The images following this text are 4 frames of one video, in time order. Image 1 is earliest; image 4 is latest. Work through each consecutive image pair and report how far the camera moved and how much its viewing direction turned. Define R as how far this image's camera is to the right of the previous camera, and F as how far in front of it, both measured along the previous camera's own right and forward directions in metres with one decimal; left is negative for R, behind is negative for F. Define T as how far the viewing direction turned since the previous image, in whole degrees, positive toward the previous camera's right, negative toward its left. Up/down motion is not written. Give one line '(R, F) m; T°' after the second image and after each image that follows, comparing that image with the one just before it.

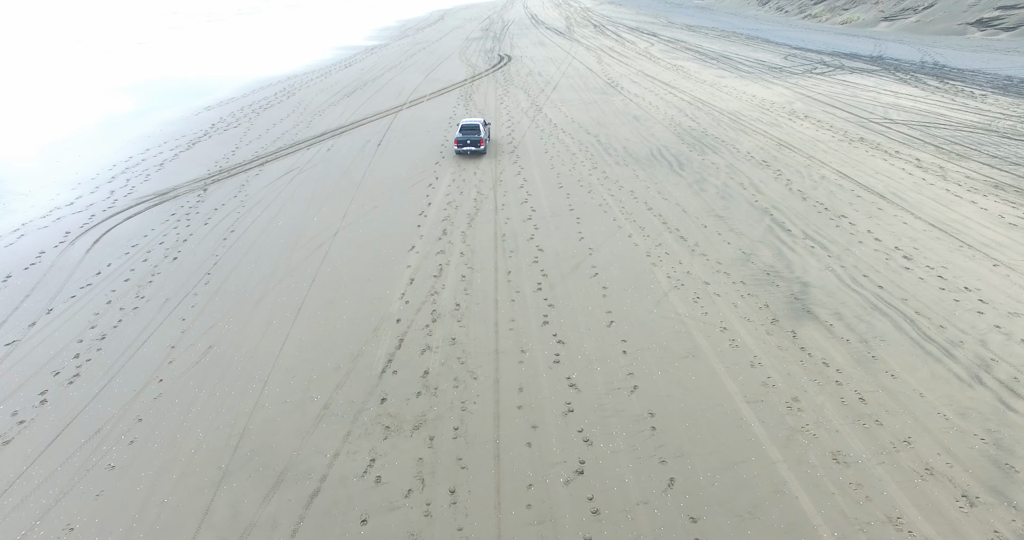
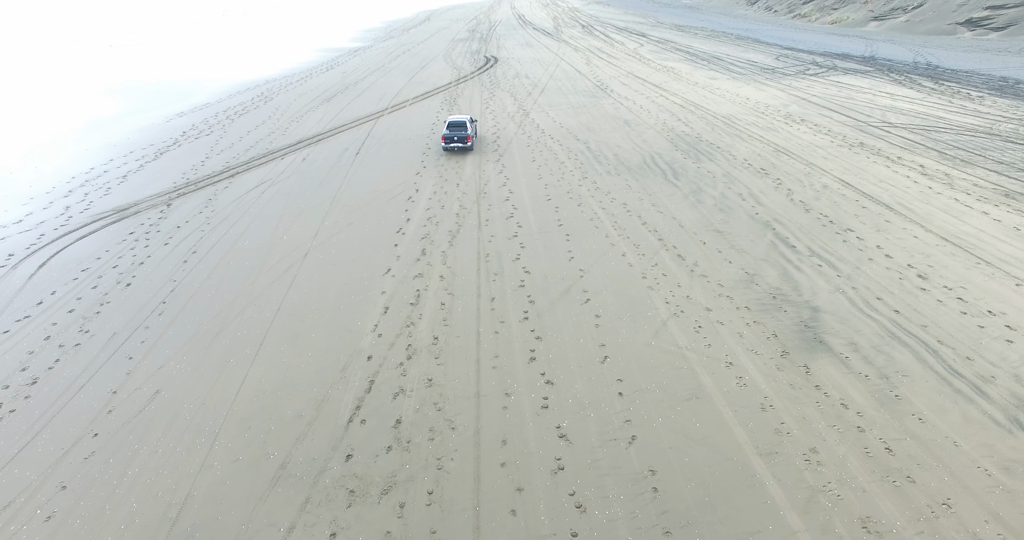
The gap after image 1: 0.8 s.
(+0.1, +1.0) m; +1°
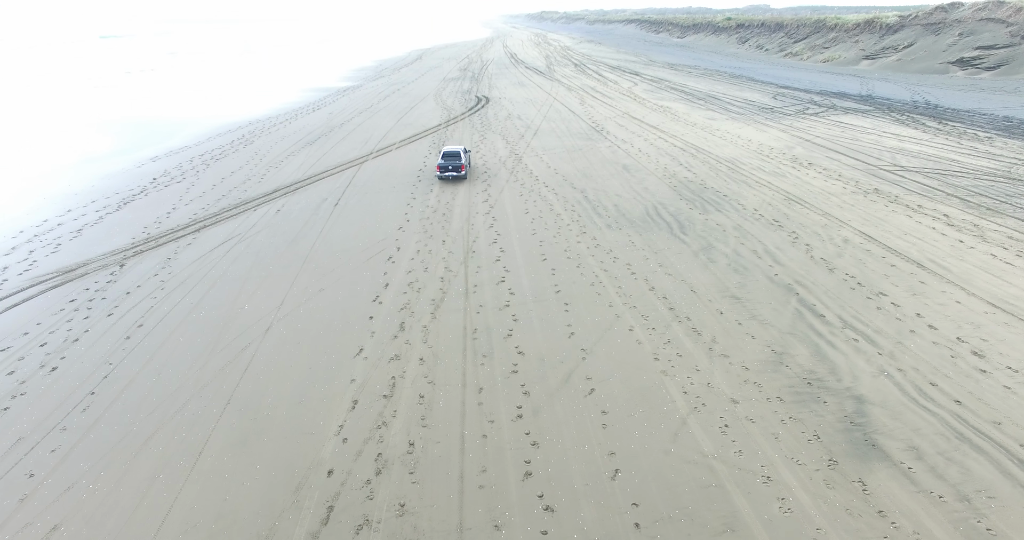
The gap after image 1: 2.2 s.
(+0.1, +1.5) m; +1°
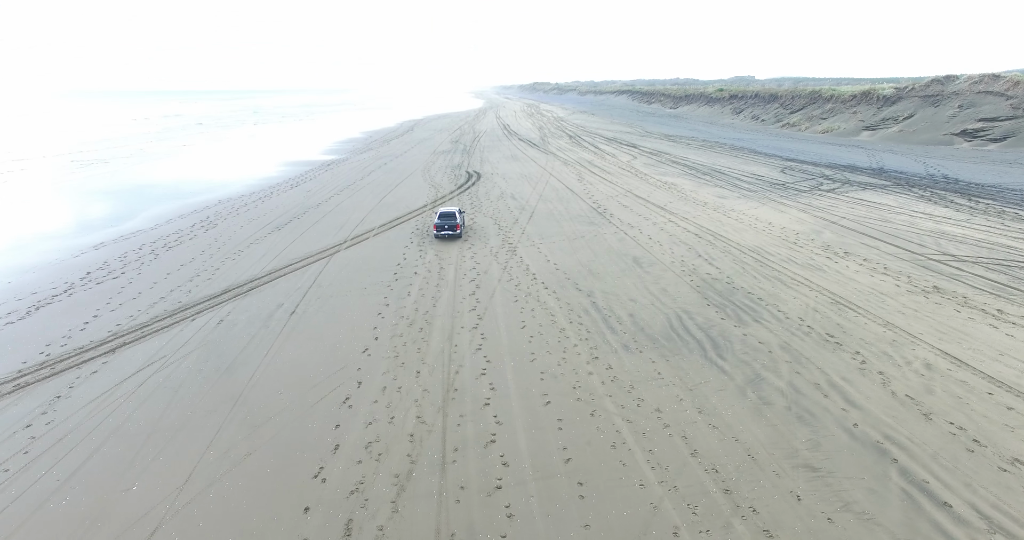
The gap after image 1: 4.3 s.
(0.0, +3.0) m; +1°
